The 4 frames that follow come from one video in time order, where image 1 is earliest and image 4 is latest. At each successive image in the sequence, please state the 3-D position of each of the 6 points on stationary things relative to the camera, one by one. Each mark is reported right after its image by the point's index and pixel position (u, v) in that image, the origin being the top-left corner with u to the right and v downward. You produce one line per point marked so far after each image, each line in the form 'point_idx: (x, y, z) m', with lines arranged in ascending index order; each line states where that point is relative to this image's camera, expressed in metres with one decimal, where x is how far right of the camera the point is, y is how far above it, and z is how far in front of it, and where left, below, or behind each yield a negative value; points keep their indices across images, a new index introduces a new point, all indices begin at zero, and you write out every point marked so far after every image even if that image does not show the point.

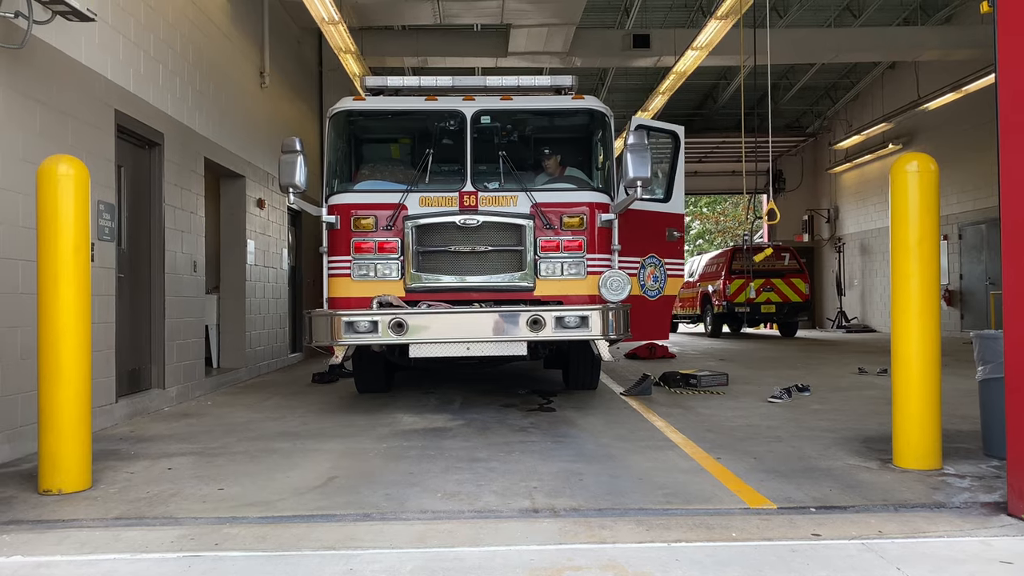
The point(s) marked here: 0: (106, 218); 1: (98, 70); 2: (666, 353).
0: (-3.5, +0.6, +6.2) m
1: (-3.6, +1.9, +6.2) m
2: (+2.6, -1.1, +11.9) m
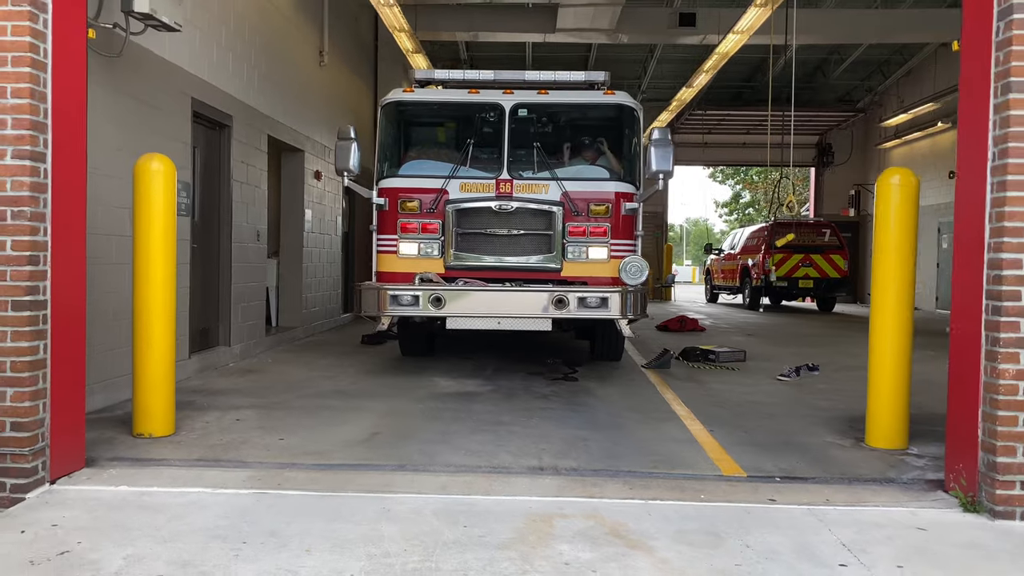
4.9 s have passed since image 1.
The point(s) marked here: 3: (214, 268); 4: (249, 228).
0: (-3.3, +0.9, +7.0) m
1: (-3.2, +2.2, +6.9) m
2: (+3.2, -0.7, +12.4) m
3: (-3.4, +0.2, +8.1) m
4: (-3.2, +0.8, +8.8) m
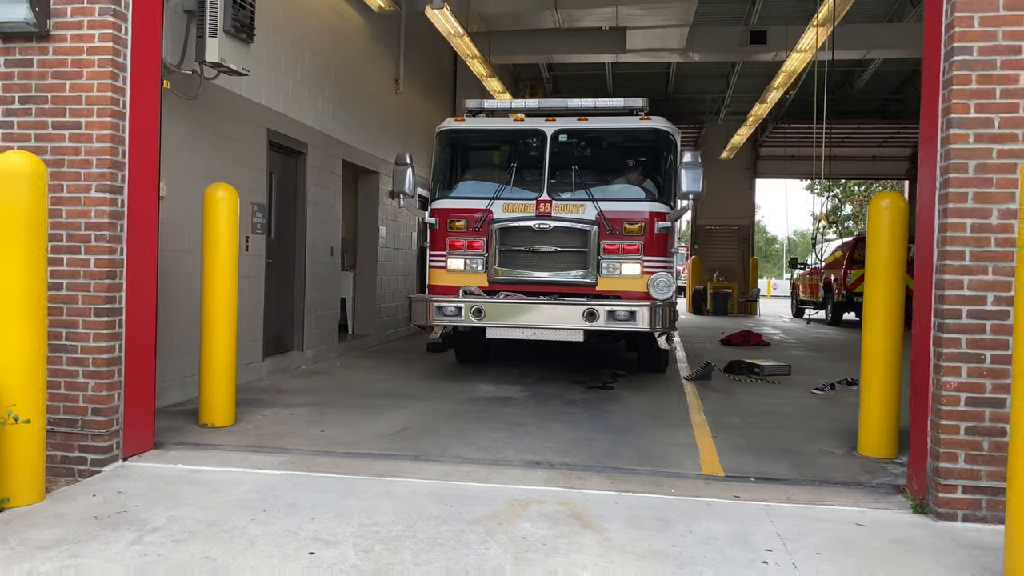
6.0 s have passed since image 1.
0: (-2.8, +0.8, +8.0) m
1: (-2.8, +2.1, +7.8) m
2: (+4.3, -0.9, +12.3) m
3: (-2.8, +0.1, +9.0) m
4: (-2.6, +0.6, +9.7) m
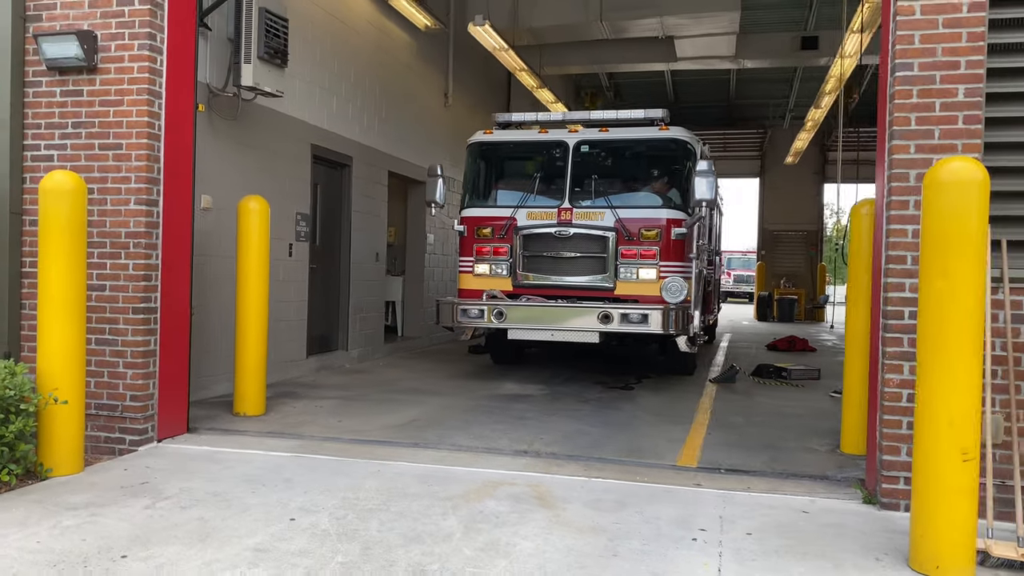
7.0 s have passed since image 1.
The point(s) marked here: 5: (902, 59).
0: (-2.5, +0.8, +8.6) m
1: (-2.5, +2.0, +8.5) m
2: (+5.0, -1.0, +12.1) m
3: (-2.4, 0.0, +9.6) m
4: (-2.1, +0.5, +10.3) m
5: (+1.9, +1.2, +3.5) m
